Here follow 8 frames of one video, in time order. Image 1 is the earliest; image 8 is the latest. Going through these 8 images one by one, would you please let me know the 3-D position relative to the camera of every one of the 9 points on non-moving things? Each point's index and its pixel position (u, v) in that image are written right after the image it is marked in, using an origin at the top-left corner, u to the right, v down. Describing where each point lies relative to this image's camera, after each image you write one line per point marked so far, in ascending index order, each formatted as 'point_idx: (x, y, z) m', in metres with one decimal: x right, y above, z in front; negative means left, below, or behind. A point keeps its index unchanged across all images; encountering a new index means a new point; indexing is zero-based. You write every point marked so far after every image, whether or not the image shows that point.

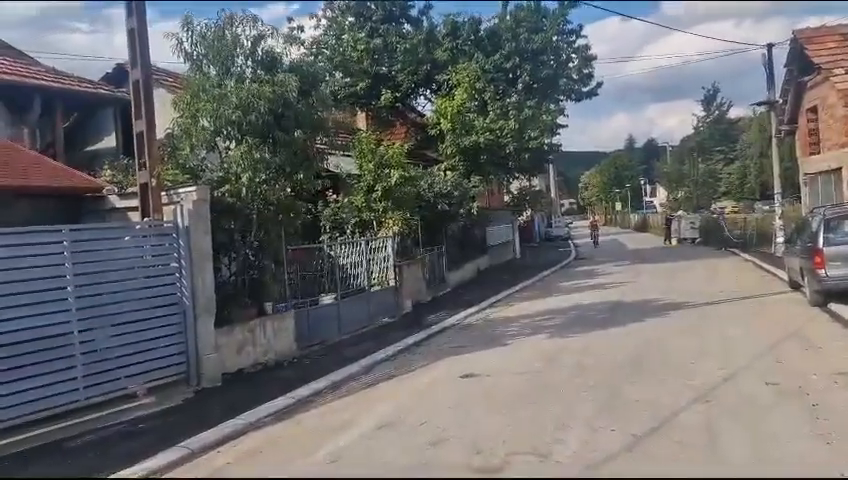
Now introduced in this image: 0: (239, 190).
0: (-2.8, +0.8, +10.4) m
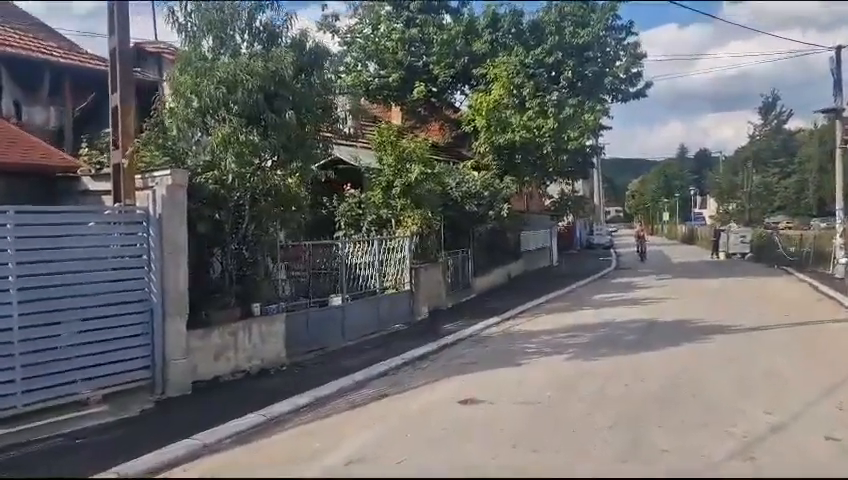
0: (-2.7, +0.9, +9.3) m
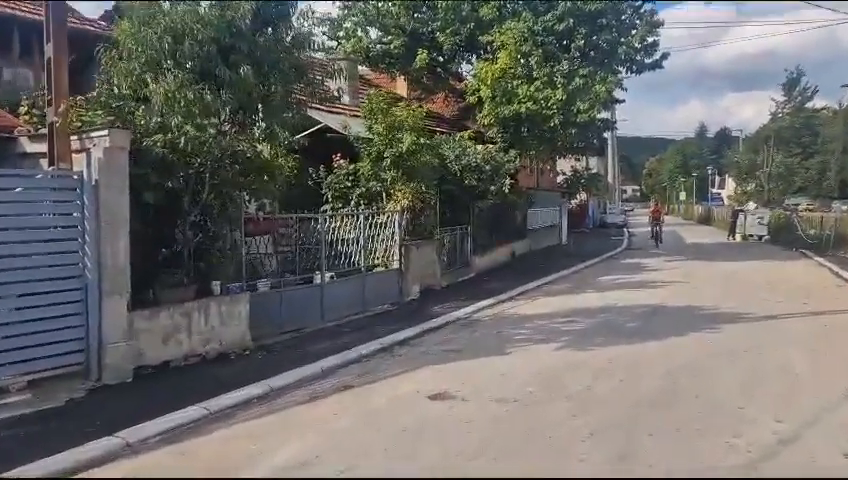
0: (-3.0, +1.2, +8.3) m
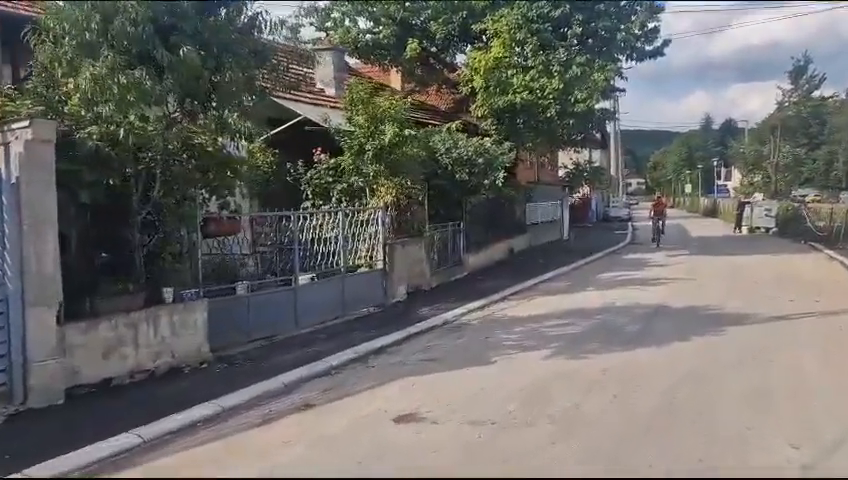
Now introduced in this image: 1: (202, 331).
0: (-3.4, +1.2, +7.5) m
1: (-2.9, -1.2, +8.7) m
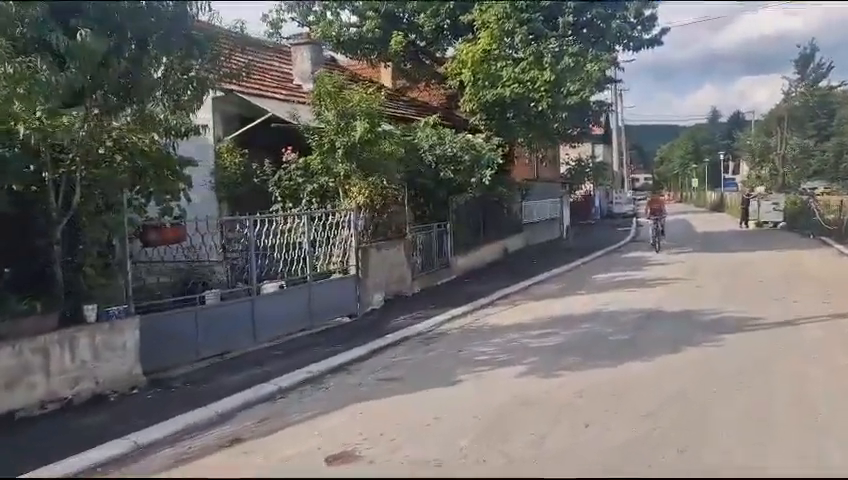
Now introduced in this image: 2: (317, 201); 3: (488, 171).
0: (-4.0, +1.1, +6.6) m
1: (-3.3, -1.3, +7.8) m
2: (-2.1, +0.8, +13.3) m
3: (+1.7, +1.8, +17.4) m
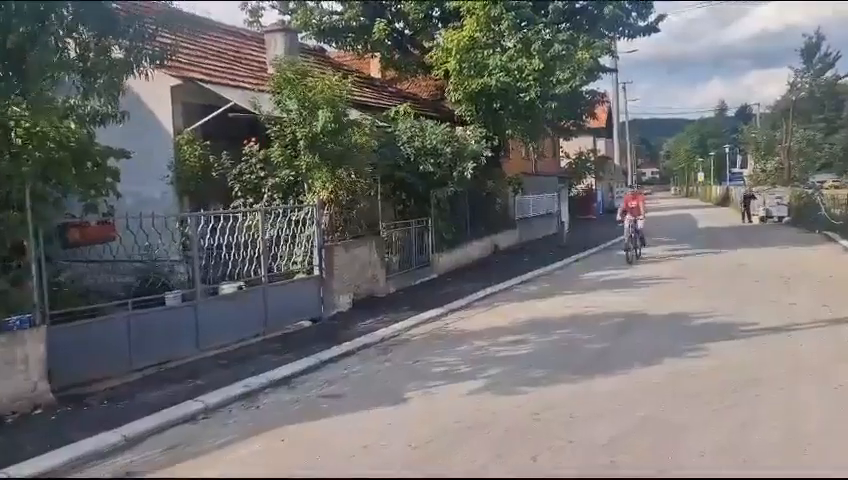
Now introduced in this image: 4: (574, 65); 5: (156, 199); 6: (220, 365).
0: (-4.6, +1.0, +5.7) m
1: (-4.0, -1.3, +6.9) m
2: (-2.7, +0.8, +12.5) m
3: (+1.1, +1.9, +16.4) m
4: (+4.3, +5.0, +19.4) m
5: (-5.5, +0.8, +13.9) m
6: (-2.7, -1.6, +9.0) m
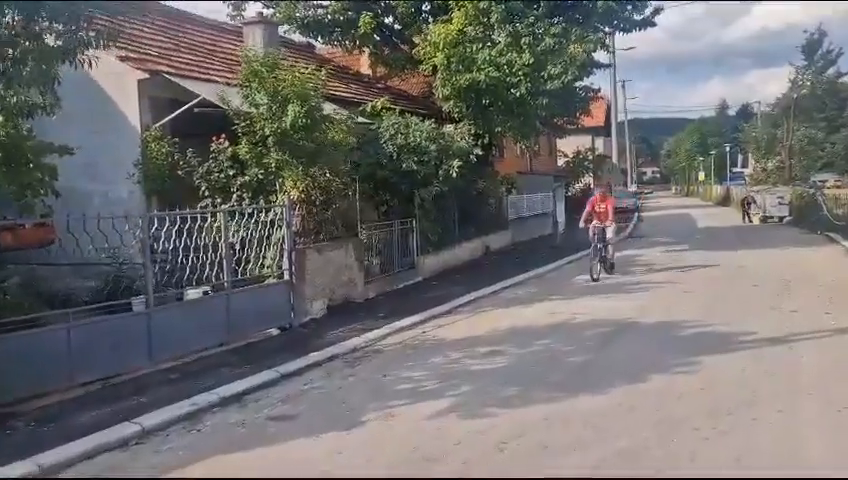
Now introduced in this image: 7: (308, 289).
0: (-5.0, +1.0, +5.0) m
1: (-4.3, -1.3, +6.2) m
2: (-3.0, +0.8, +11.8) m
3: (+0.8, +1.8, +15.7) m
4: (+4.0, +5.0, +18.7) m
5: (-5.9, +0.8, +13.2) m
6: (-3.1, -1.7, +8.3) m
7: (-2.0, -0.8, +11.7) m
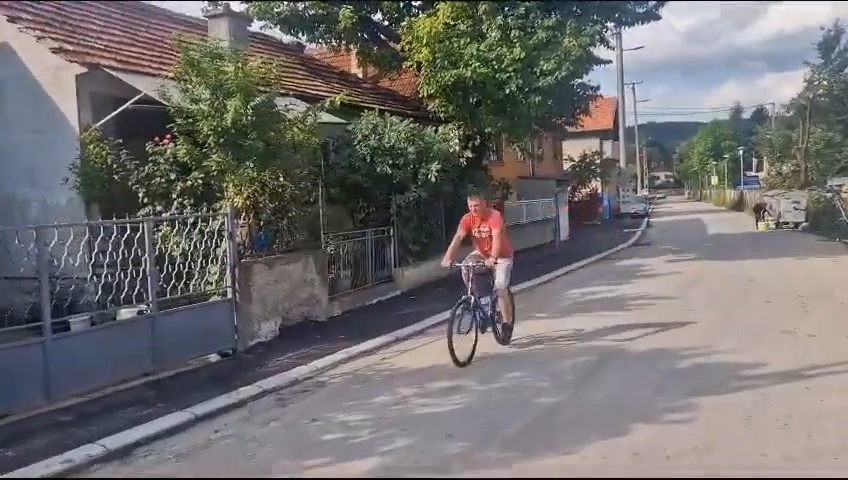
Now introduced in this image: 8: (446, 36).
0: (-5.6, +0.8, +3.8) m
1: (-5.0, -1.5, +4.9) m
2: (-3.6, +0.6, +10.5) m
3: (+0.3, +1.6, +14.4) m
4: (+3.5, +4.8, +17.3) m
5: (-6.4, +0.6, +12.0) m
6: (-3.7, -1.9, +7.0) m
7: (-2.5, -1.0, +10.4) m
8: (+0.5, +5.2, +17.2) m
